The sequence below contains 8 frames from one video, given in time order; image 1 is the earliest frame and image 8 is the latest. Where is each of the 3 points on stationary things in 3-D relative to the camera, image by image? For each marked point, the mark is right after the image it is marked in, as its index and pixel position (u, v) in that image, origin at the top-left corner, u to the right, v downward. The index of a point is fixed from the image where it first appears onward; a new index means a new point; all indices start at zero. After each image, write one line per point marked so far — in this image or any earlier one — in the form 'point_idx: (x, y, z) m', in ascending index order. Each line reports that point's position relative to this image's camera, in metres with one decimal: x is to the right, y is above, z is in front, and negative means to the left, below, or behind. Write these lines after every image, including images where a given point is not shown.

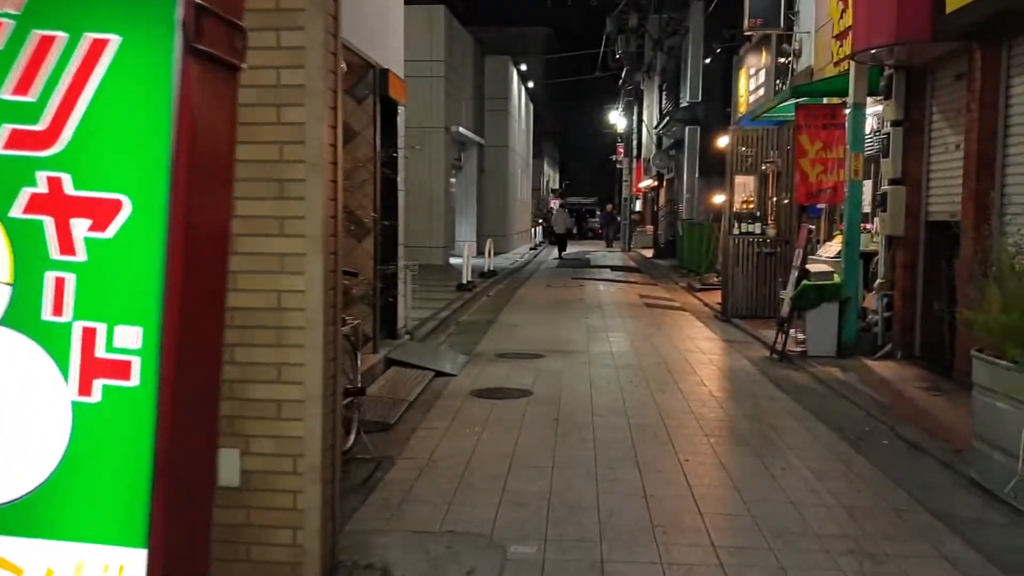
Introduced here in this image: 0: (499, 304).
0: (-0.2, -0.3, +17.0) m
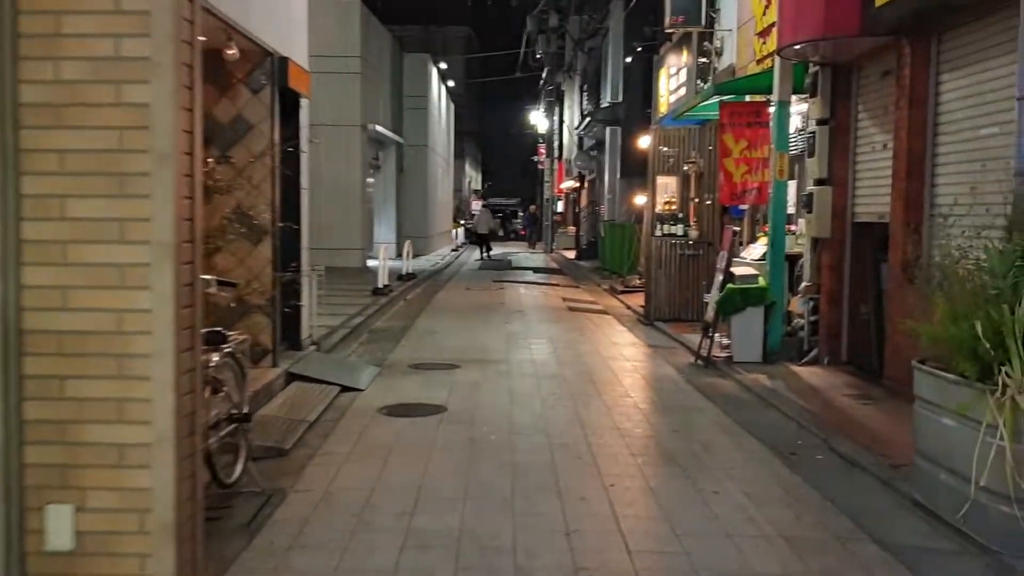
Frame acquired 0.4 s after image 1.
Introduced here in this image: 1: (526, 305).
0: (-1.7, -0.4, +16.2) m
1: (+0.3, -0.3, +16.9) m
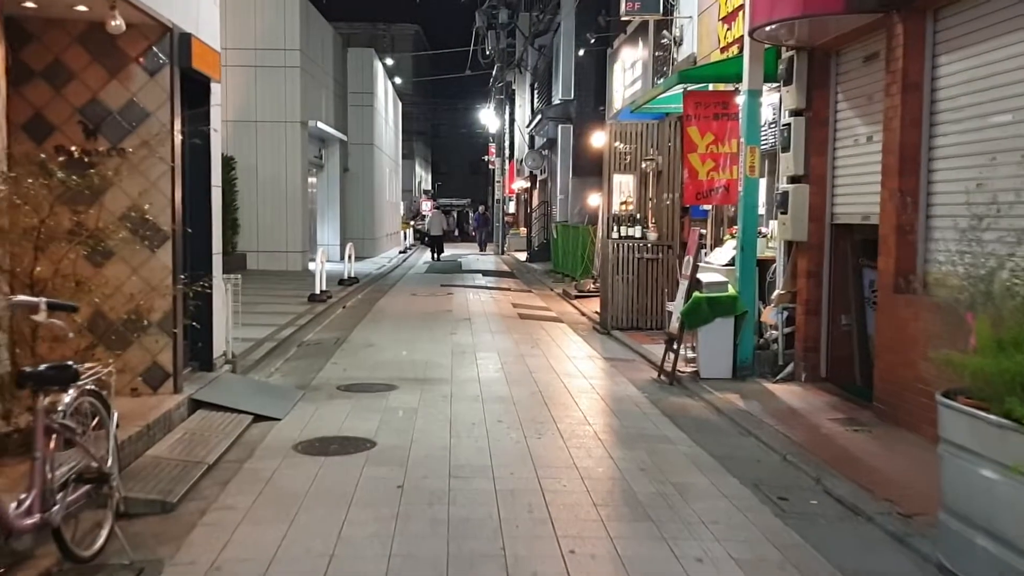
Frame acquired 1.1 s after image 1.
0: (-2.6, -0.5, +15.0) m
1: (-0.7, -0.4, +15.8) m
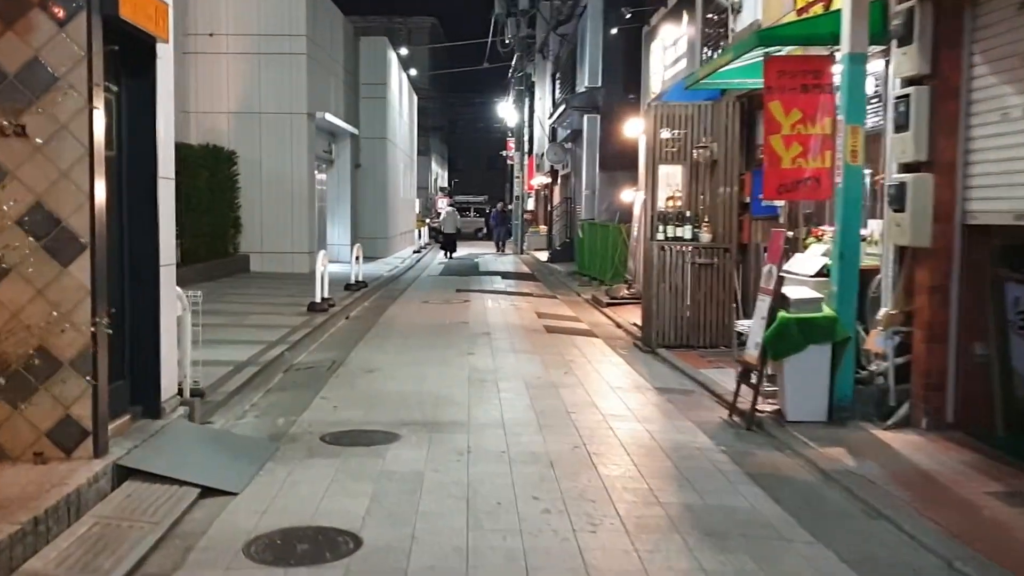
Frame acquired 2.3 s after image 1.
0: (-2.2, -0.6, +13.0) m
1: (-0.3, -0.6, +13.7) m
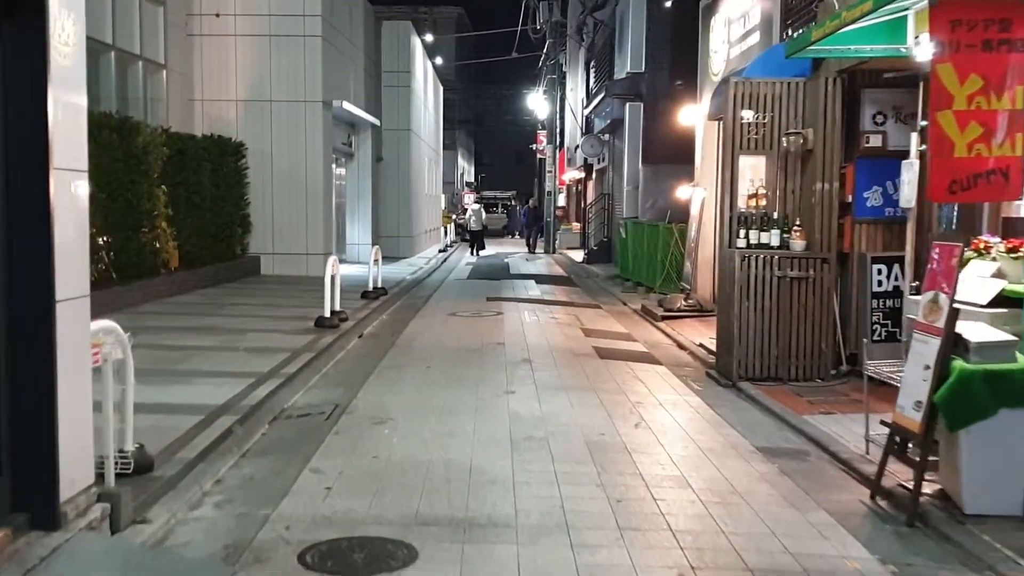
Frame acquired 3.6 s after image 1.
0: (-1.6, -0.8, +10.8) m
1: (+0.3, -0.7, +11.5) m
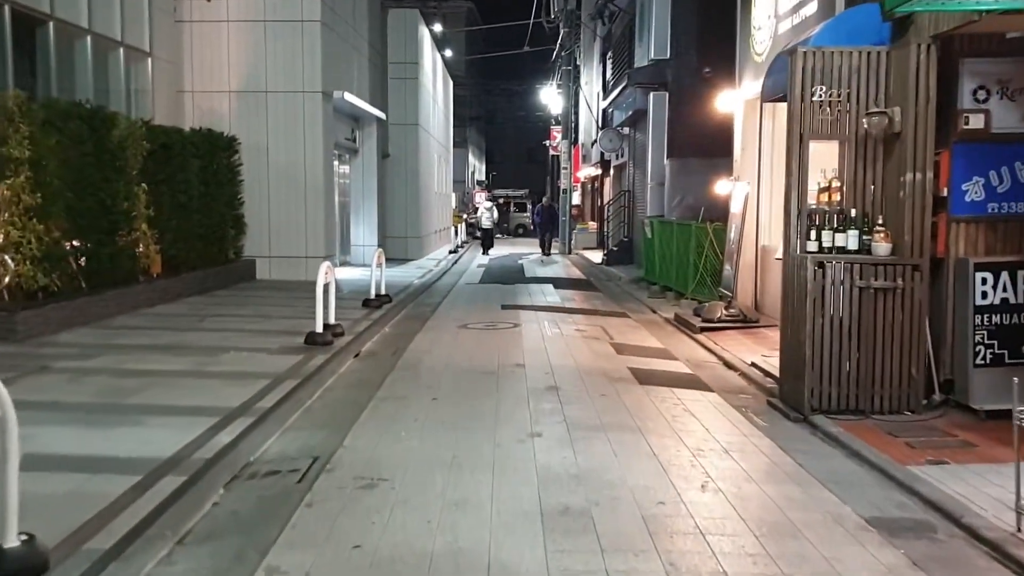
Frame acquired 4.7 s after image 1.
0: (-1.4, -0.9, +9.1) m
1: (+0.5, -0.9, +9.8) m
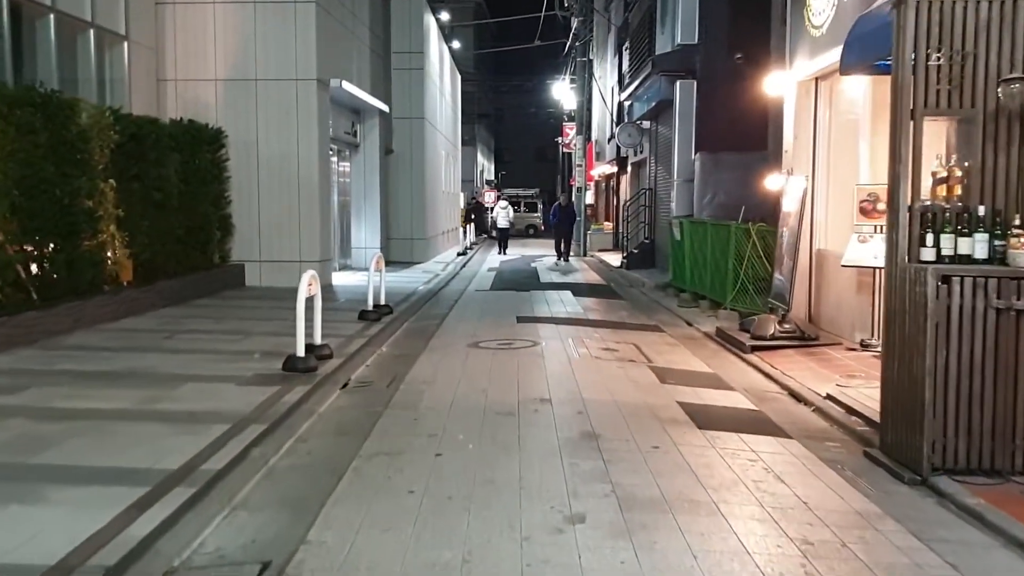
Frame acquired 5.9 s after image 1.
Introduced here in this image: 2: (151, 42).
0: (-1.2, -1.1, +7.2) m
1: (+0.7, -1.0, +7.9) m
2: (-7.3, +4.9, +18.3) m
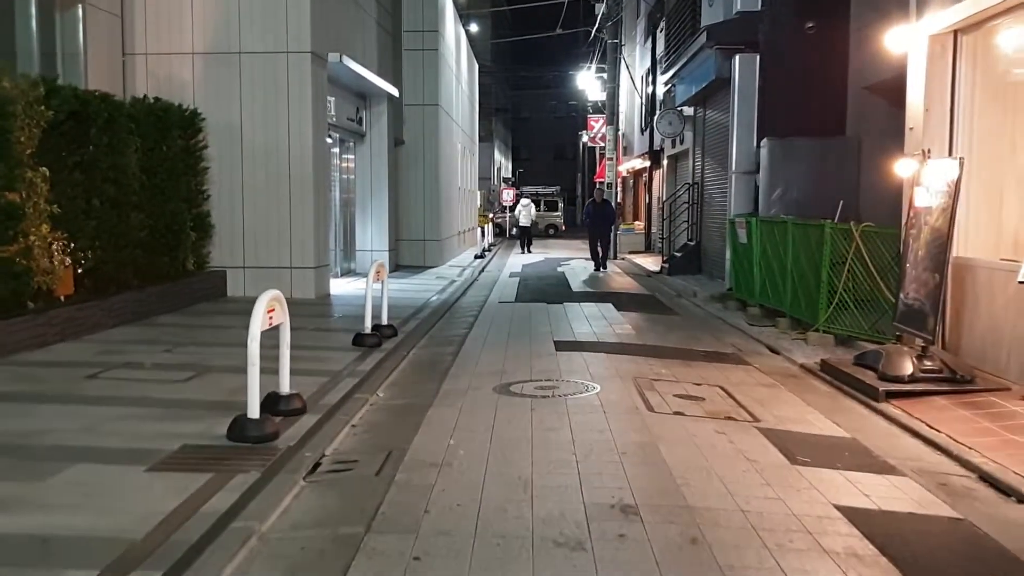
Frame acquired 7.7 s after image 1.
0: (-0.9, -1.3, +4.3) m
1: (+1.1, -1.2, +4.9) m
2: (-6.7, +4.8, +15.4) m
